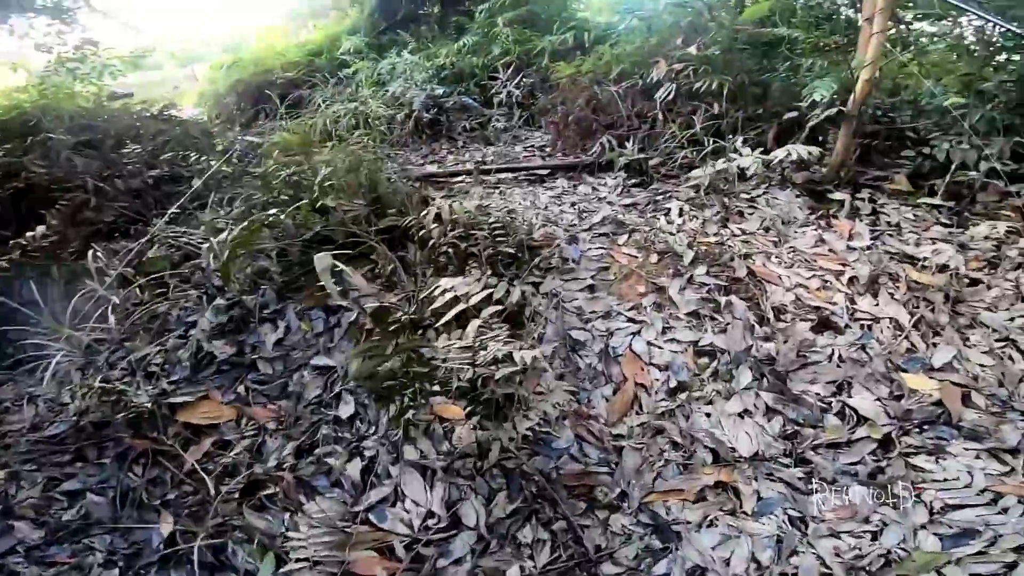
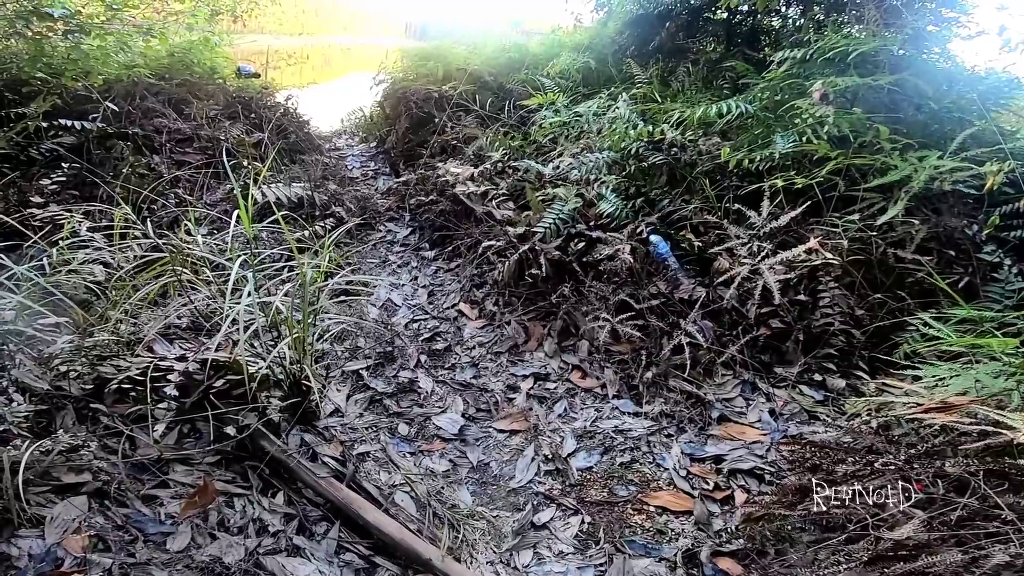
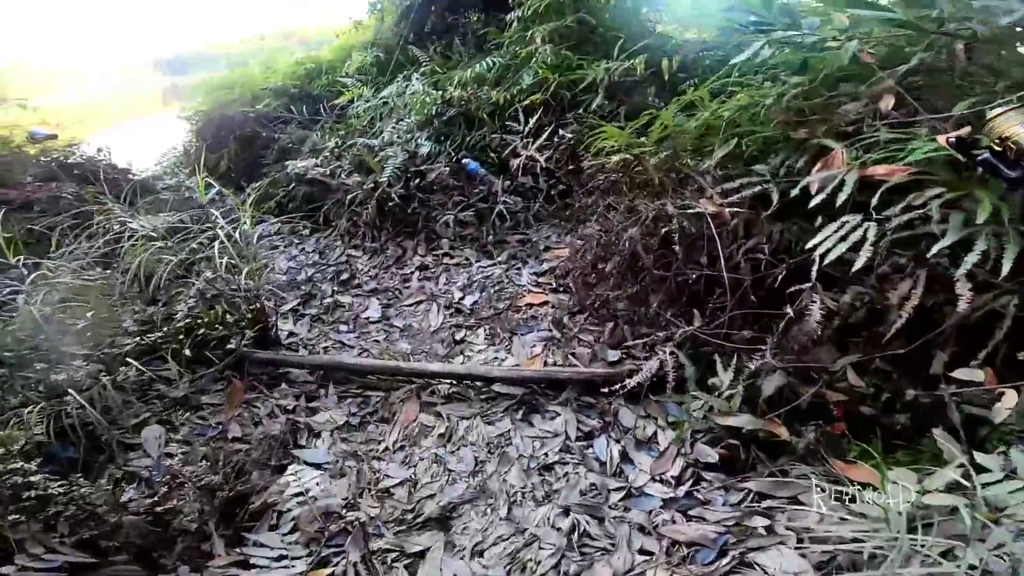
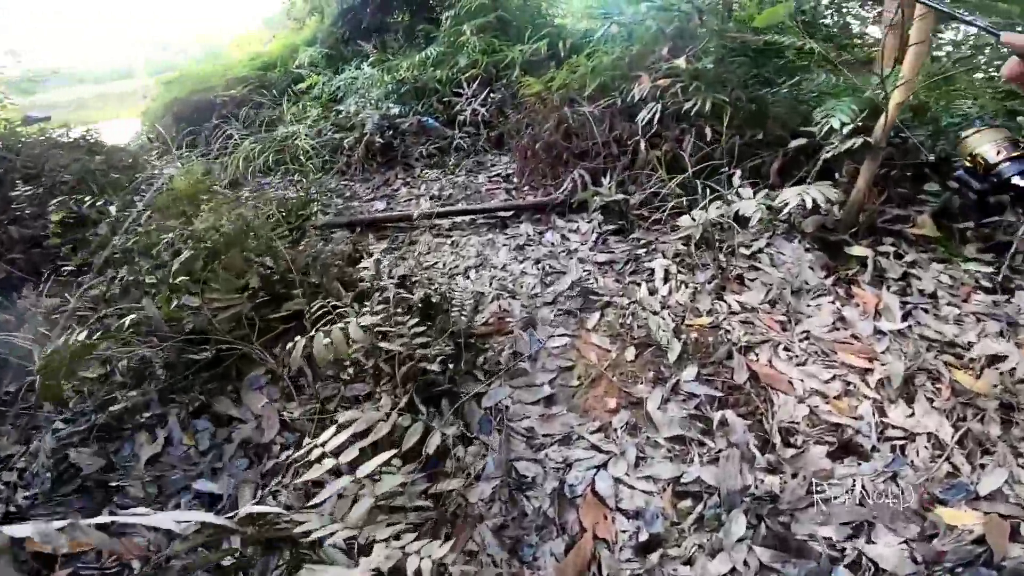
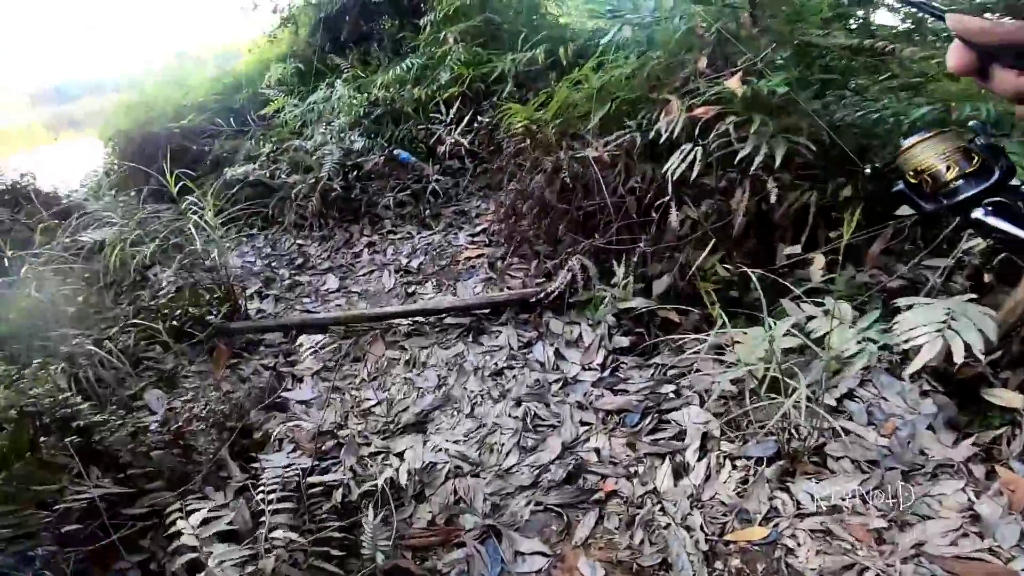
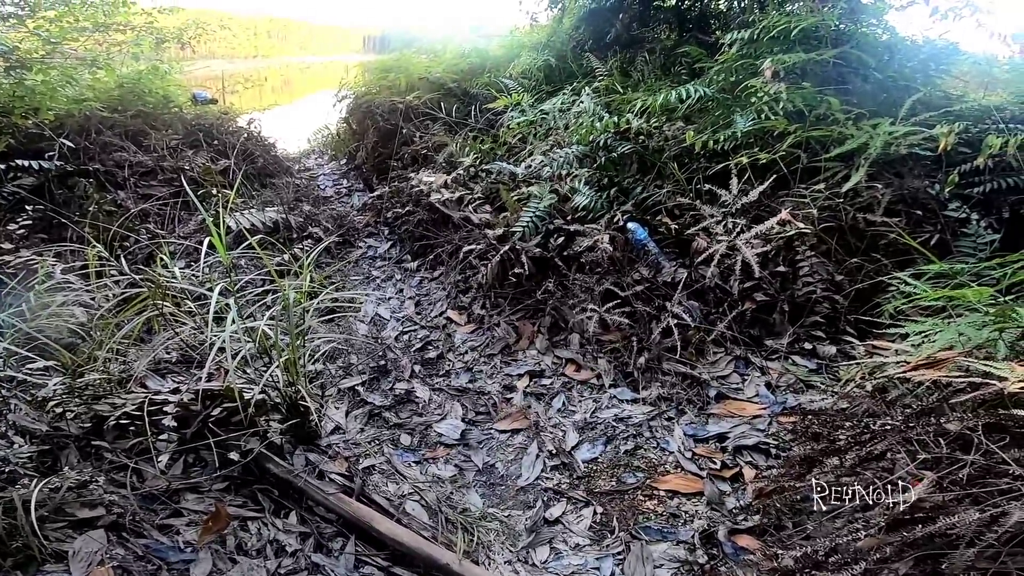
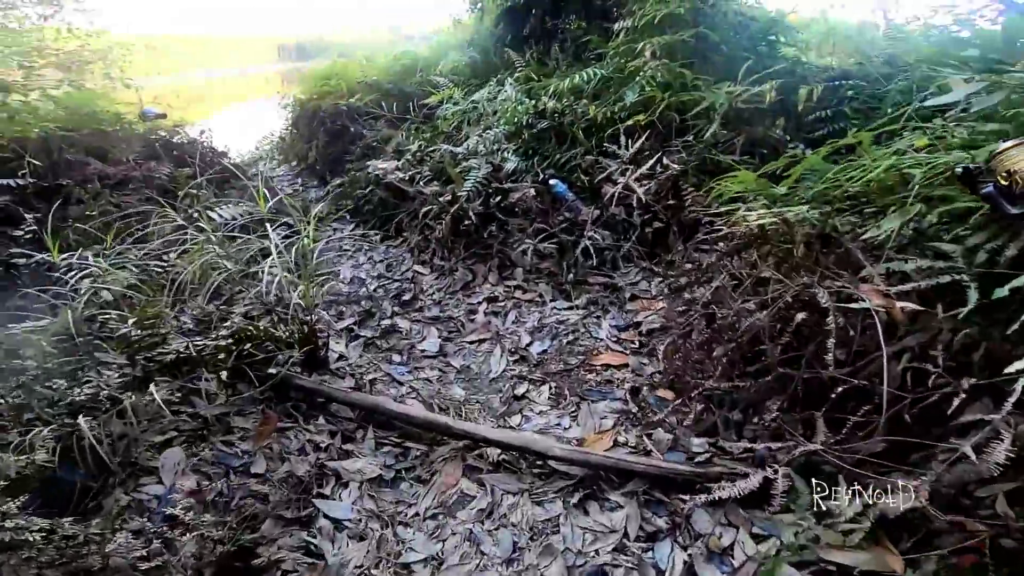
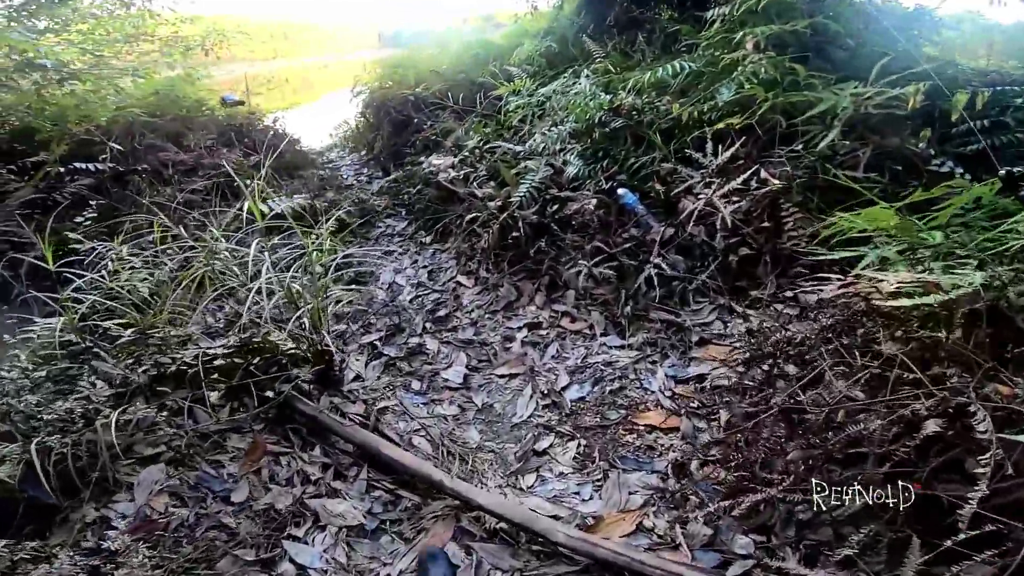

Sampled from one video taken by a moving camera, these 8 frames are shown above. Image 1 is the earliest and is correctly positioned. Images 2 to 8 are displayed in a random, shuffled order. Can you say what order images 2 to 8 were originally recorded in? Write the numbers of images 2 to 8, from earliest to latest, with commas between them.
4, 5, 3, 7, 8, 2, 6
